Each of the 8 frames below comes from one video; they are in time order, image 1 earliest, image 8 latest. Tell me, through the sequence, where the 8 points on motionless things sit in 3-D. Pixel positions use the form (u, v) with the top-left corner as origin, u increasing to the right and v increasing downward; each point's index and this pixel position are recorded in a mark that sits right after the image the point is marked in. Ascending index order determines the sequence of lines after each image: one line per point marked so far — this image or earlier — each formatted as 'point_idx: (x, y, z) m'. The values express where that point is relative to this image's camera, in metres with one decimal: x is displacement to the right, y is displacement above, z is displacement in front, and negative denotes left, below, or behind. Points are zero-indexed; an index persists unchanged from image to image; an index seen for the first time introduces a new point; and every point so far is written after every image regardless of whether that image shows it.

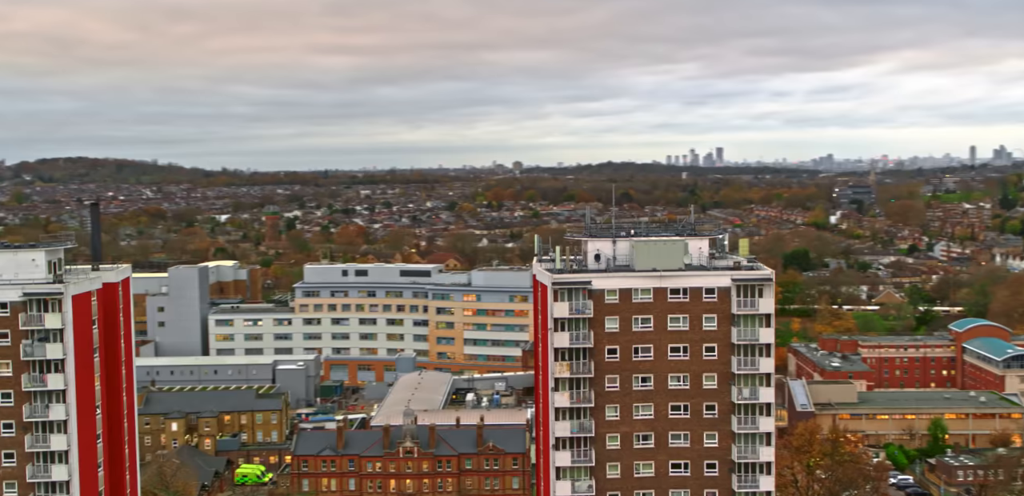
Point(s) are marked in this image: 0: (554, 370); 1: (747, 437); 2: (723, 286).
0: (+0.5, -1.7, +14.1) m
1: (+3.2, -2.6, +14.0) m
2: (+2.8, -0.5, +14.0) m
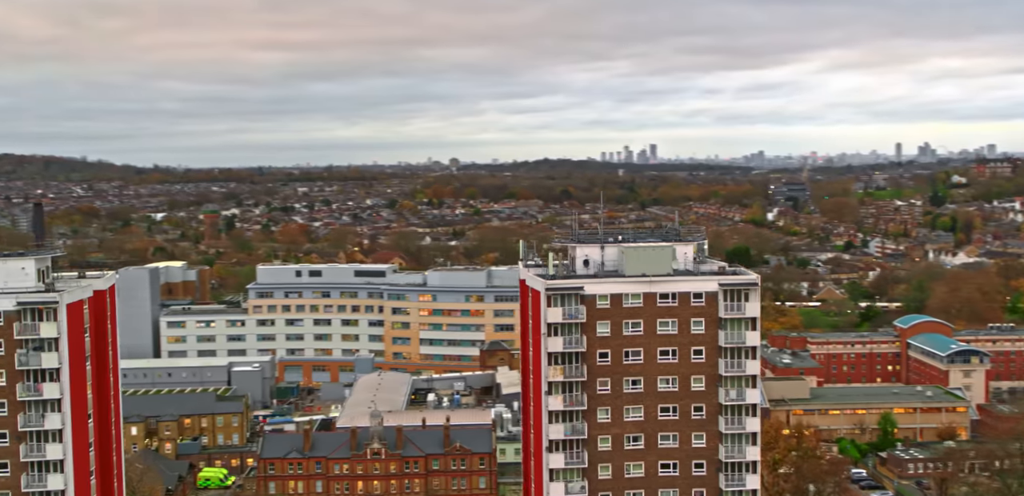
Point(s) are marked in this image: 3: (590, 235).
0: (+0.5, -1.8, +14.4) m
1: (+3.1, -2.7, +14.5) m
2: (+2.8, -0.6, +14.5) m
3: (+1.3, +0.2, +16.4) m
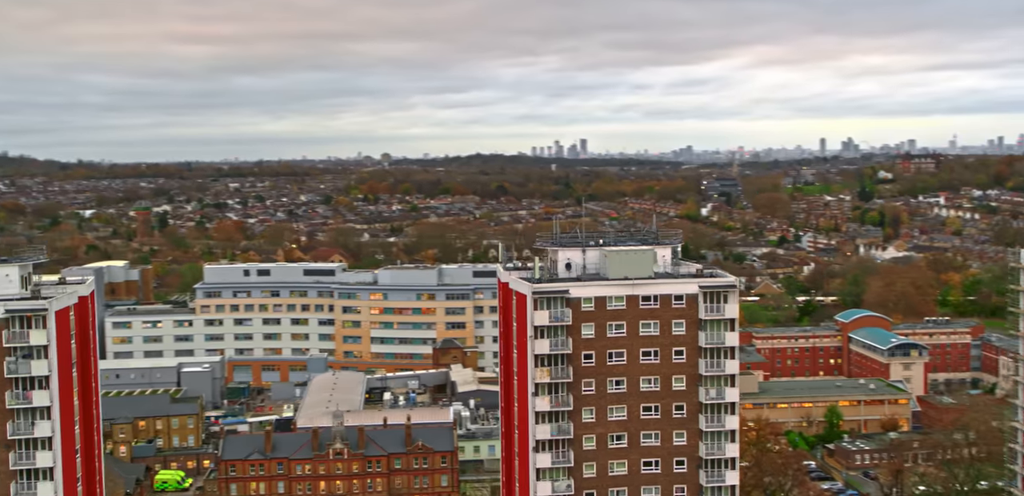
0: (+0.3, -1.8, +14.8) m
1: (+2.9, -2.8, +15.0) m
2: (+2.6, -0.7, +15.0) m
3: (+1.0, +0.2, +16.8) m
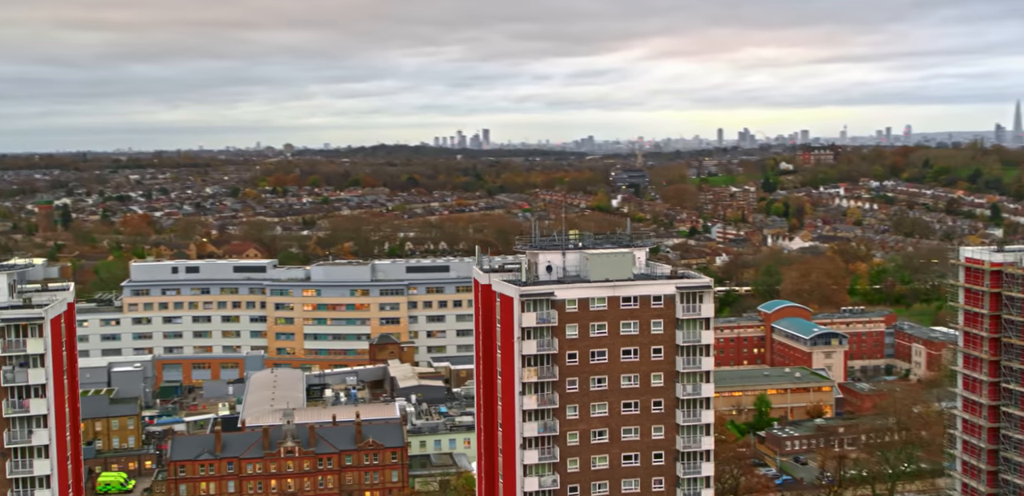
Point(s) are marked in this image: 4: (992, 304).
0: (+0.1, -1.9, +15.3) m
1: (+2.7, -2.8, +15.8) m
2: (+2.4, -0.7, +15.7) m
3: (+0.6, +0.1, +17.4) m
4: (+8.5, -1.0, +18.3) m
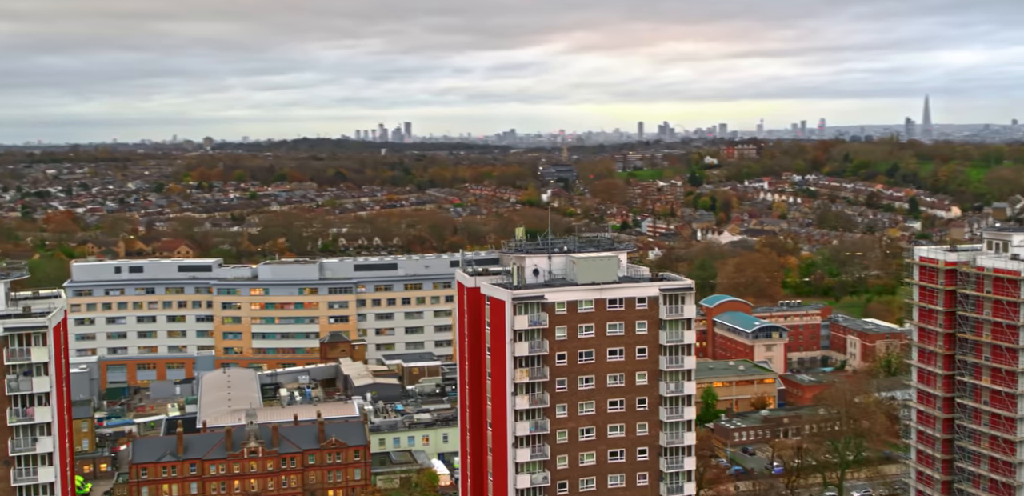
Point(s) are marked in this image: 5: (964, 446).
0: (0.0, -2.0, +15.8) m
1: (+2.5, -2.8, +16.5) m
2: (+2.2, -0.7, +16.4) m
3: (+0.3, +0.1, +17.9) m
4: (+8.1, -1.0, +19.4) m
5: (+8.4, -3.7, +19.2) m
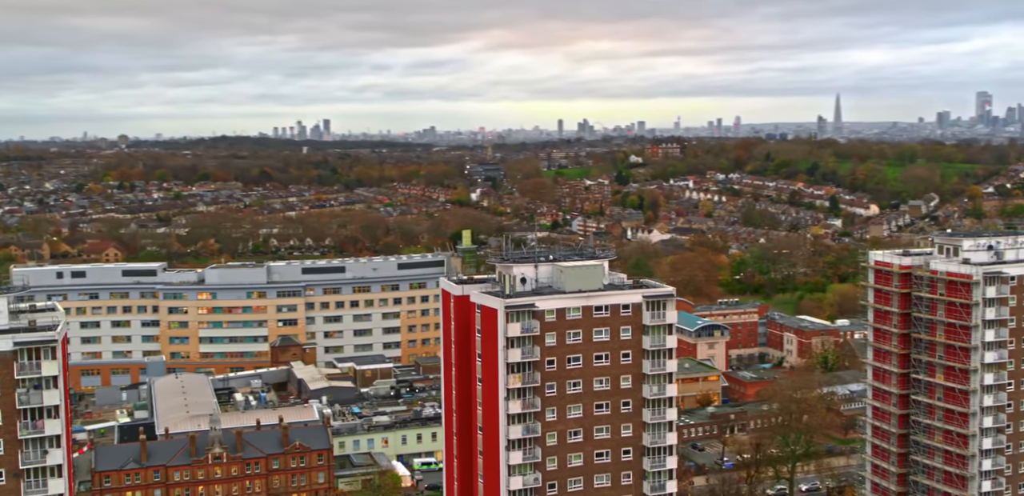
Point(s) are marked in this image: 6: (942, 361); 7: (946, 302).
0: (-0.1, -2.1, +16.5) m
1: (+2.4, -3.0, +17.3) m
2: (+2.0, -0.9, +17.2) m
3: (+0.1, -0.1, +18.6) m
4: (+7.7, -1.1, +20.6) m
5: (+8.0, -3.8, +20.4) m
6: (+8.2, -2.2, +19.7) m
7: (+8.2, -1.0, +19.4) m
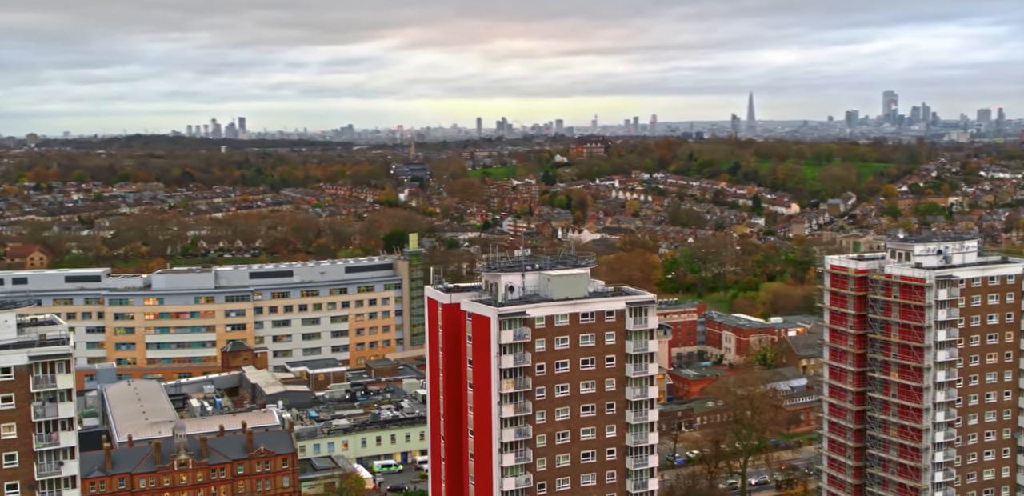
0: (-0.3, -2.3, +17.2) m
1: (+2.2, -3.1, +18.3) m
2: (+1.8, -1.0, +18.1) m
3: (-0.2, -0.2, +19.3) m
4: (+7.3, -1.2, +21.9) m
5: (+7.6, -3.9, +21.8) m
6: (+7.8, -2.3, +21.0) m
7: (+7.8, -1.1, +20.8) m
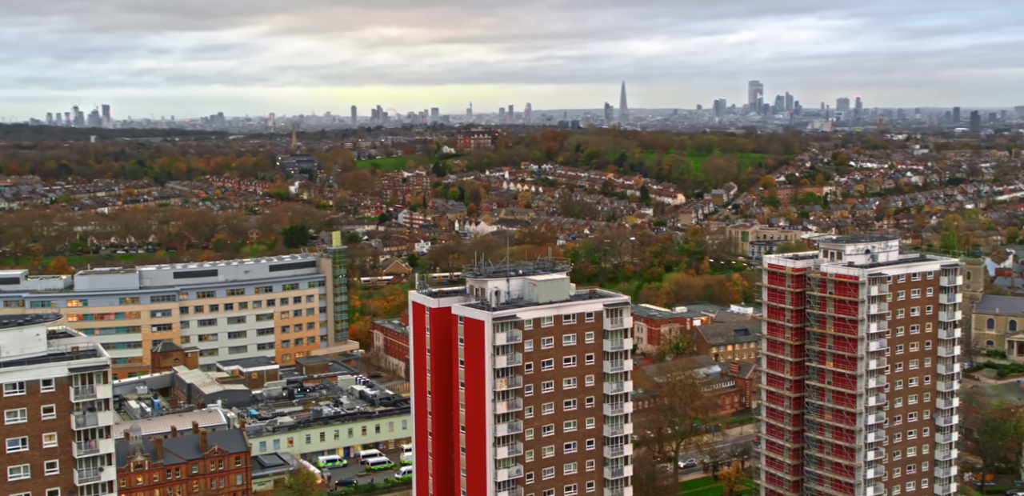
0: (-0.4, -2.4, +18.7) m
1: (+1.9, -3.2, +20.0) m
2: (+1.6, -1.1, +19.8) m
3: (-0.6, -0.4, +20.8) m
4: (+6.6, -1.2, +24.1) m
5: (+7.0, -3.9, +24.1) m
6: (+7.2, -2.3, +23.3) m
7: (+7.2, -1.1, +23.1) m
